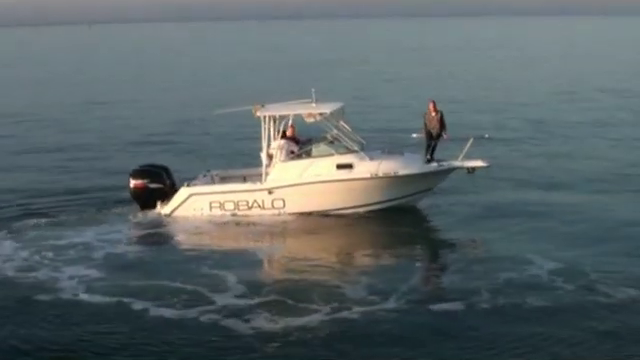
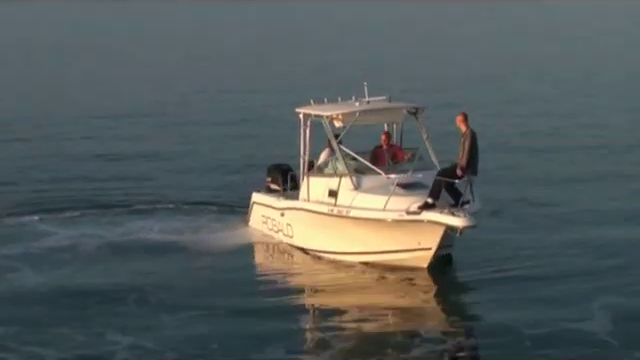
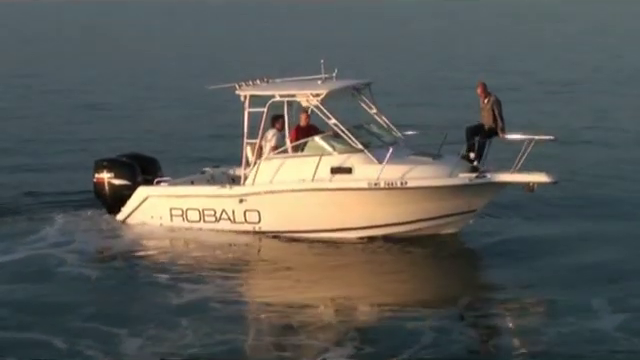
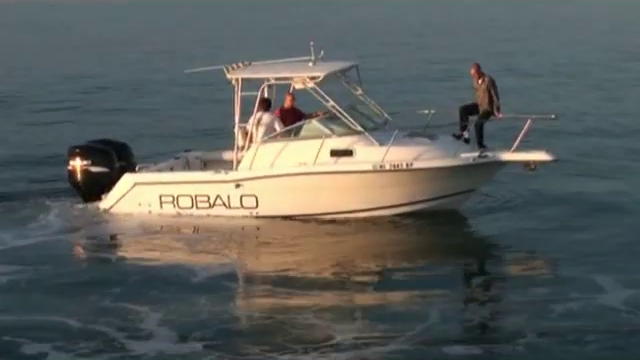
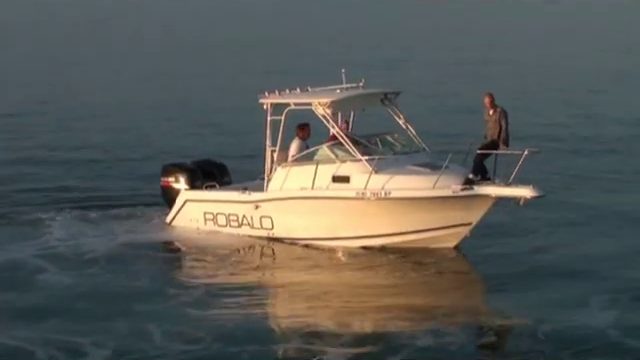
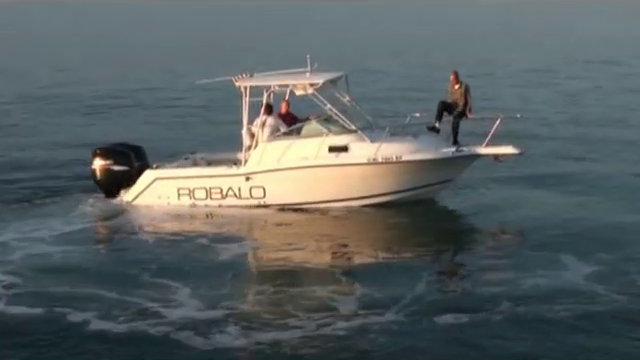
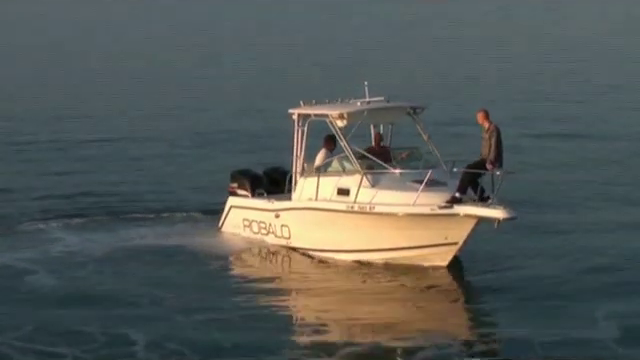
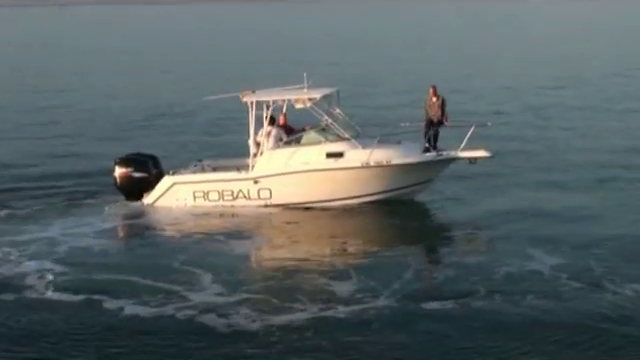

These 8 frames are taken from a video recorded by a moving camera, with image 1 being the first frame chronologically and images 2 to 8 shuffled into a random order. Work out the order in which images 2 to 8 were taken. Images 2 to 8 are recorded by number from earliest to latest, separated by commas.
8, 6, 4, 3, 5, 7, 2
